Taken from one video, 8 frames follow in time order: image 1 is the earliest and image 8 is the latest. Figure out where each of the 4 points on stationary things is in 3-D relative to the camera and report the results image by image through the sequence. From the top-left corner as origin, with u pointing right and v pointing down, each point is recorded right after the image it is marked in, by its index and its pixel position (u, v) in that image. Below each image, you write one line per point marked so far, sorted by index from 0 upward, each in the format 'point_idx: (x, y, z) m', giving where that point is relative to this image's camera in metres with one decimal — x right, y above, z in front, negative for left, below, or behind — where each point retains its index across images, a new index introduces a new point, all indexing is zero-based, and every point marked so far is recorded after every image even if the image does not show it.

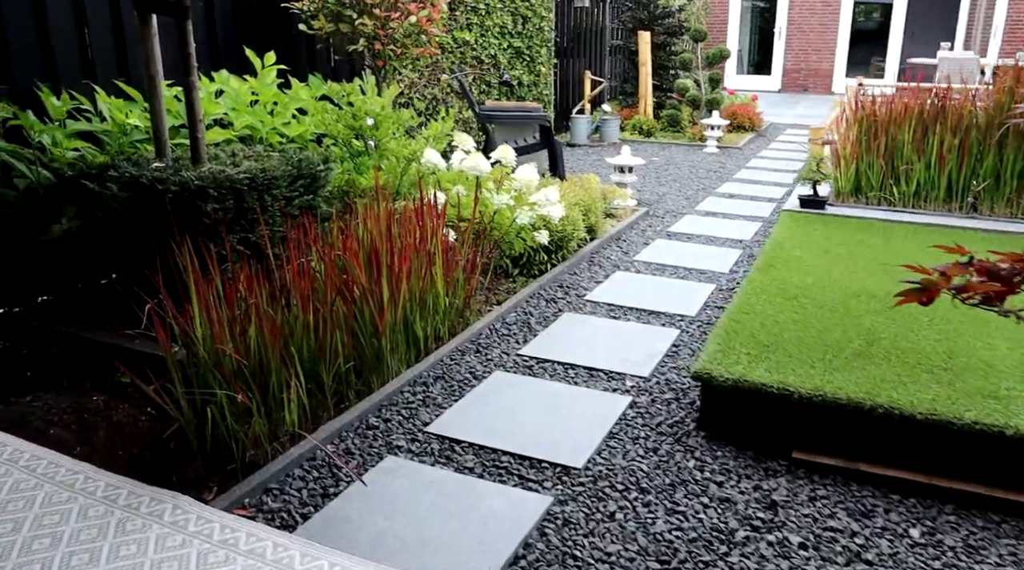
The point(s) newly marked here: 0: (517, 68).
0: (0.0, +2.3, +8.9) m
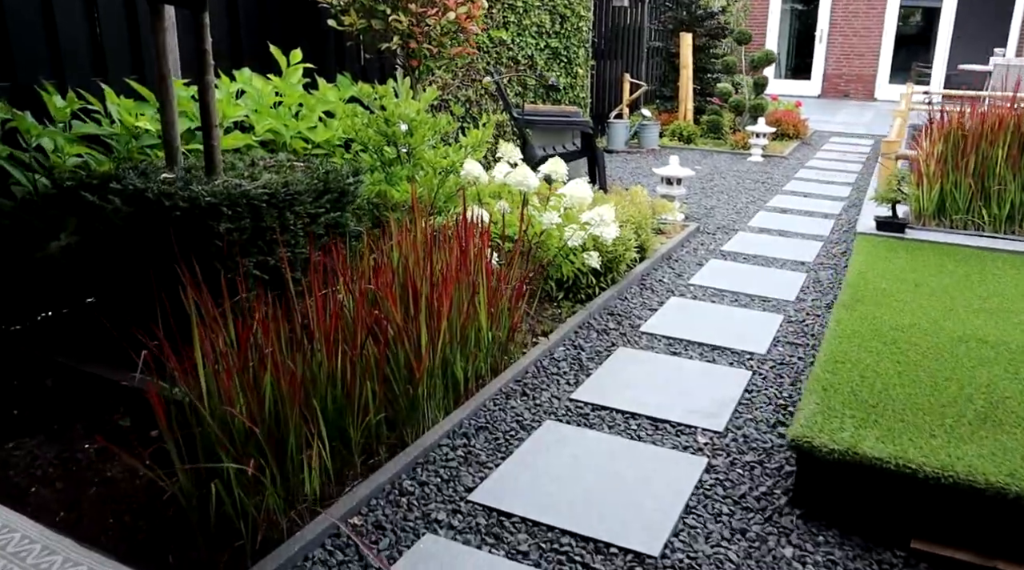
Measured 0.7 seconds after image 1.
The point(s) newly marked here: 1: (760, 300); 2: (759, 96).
0: (+0.4, +2.1, +8.4) m
1: (+1.2, -0.1, +4.1) m
2: (+2.9, +2.2, +9.9) m
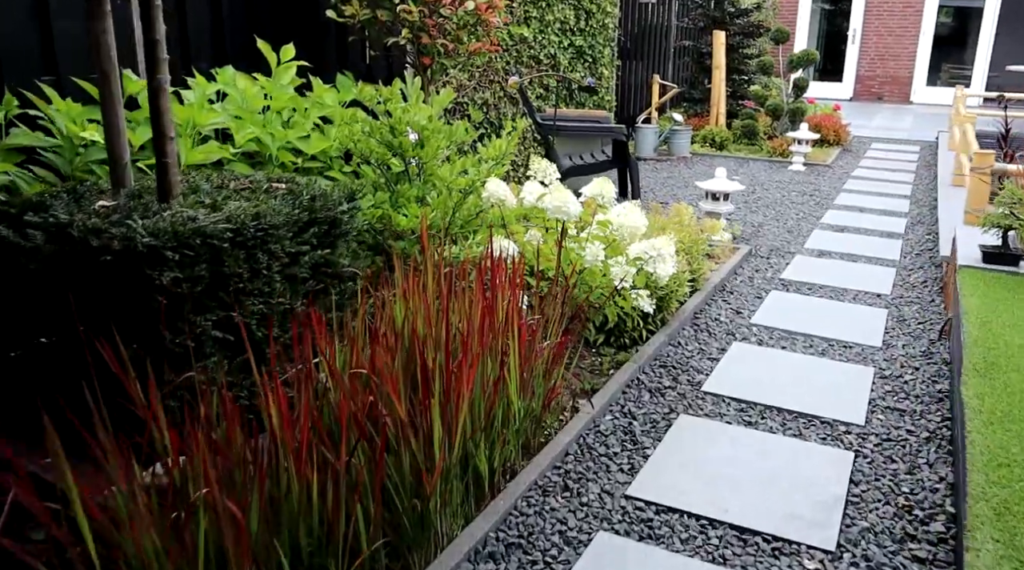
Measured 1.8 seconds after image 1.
0: (+0.6, +2.0, +7.8) m
1: (+1.3, -0.2, +3.4) m
2: (+3.1, +2.0, +9.2) m
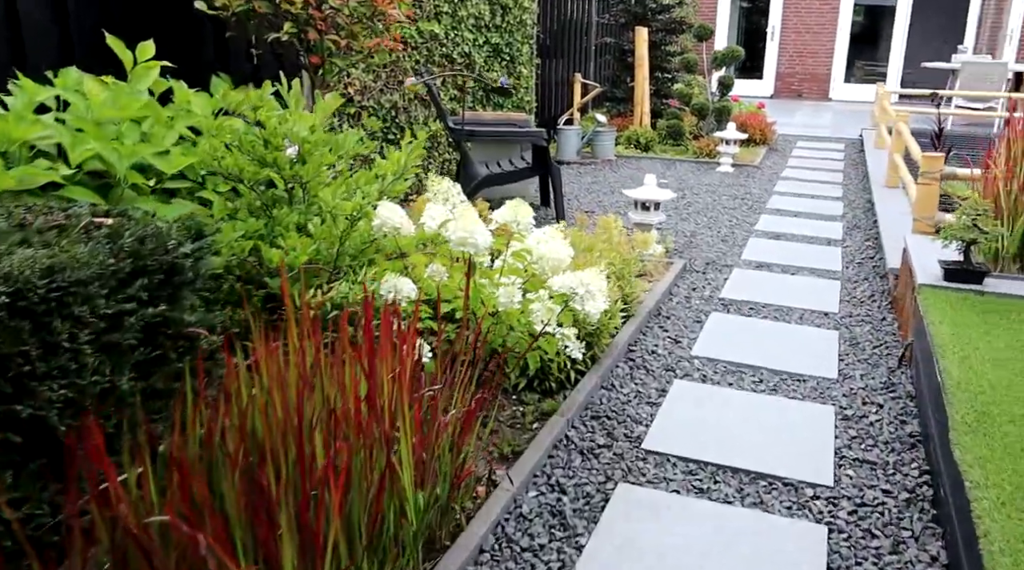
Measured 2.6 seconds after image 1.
0: (-0.2, +1.9, +7.3) m
1: (+1.0, -0.3, +3.0) m
2: (+2.2, +2.0, +8.9) m
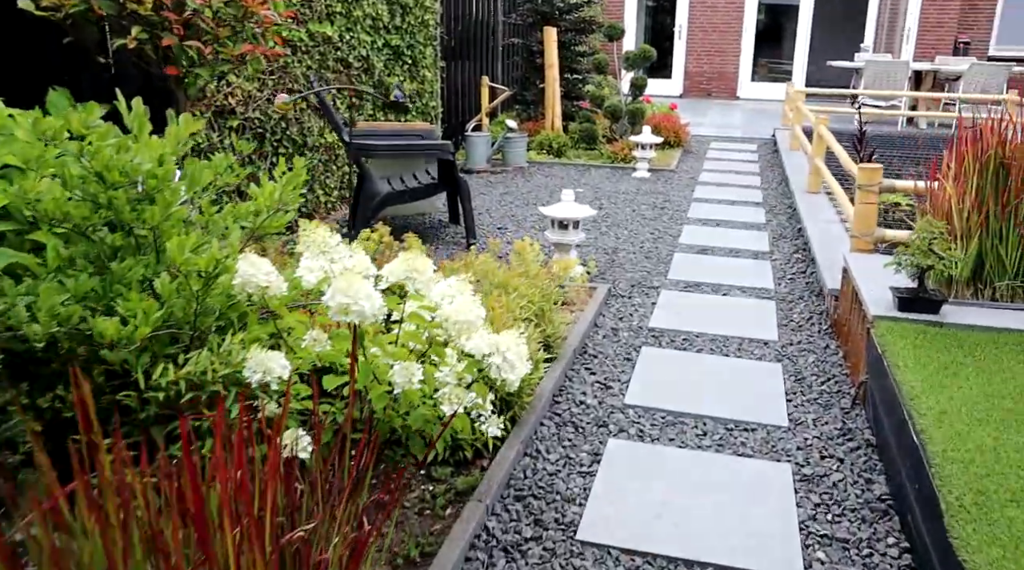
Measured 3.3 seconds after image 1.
0: (-0.9, +1.7, +6.8) m
1: (+0.7, -0.5, +2.7) m
2: (+1.2, +1.9, +8.6) m
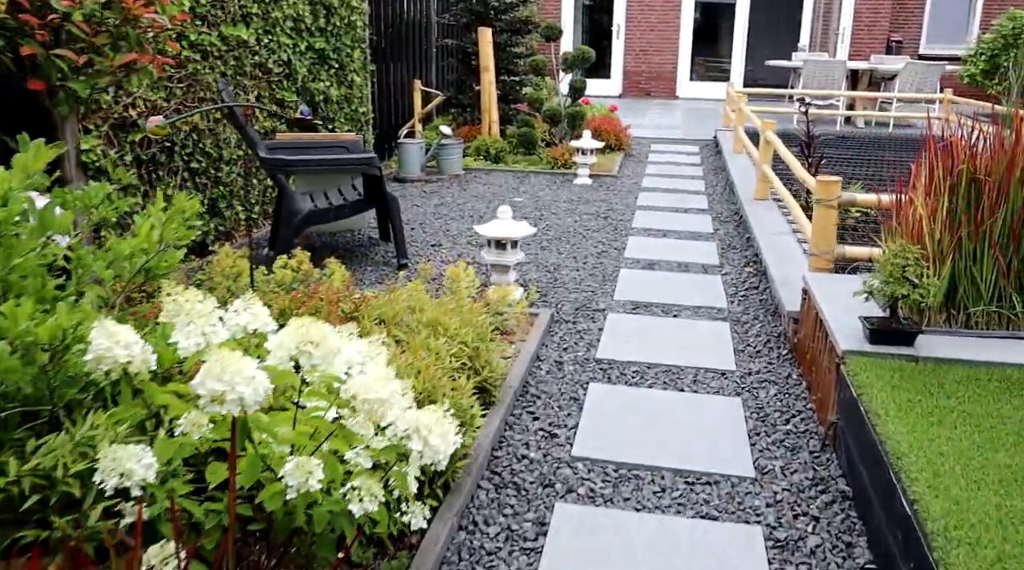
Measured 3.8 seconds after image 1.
0: (-1.4, +1.6, +6.4) m
1: (+0.5, -0.6, +2.4) m
2: (+0.6, +1.8, +8.4) m
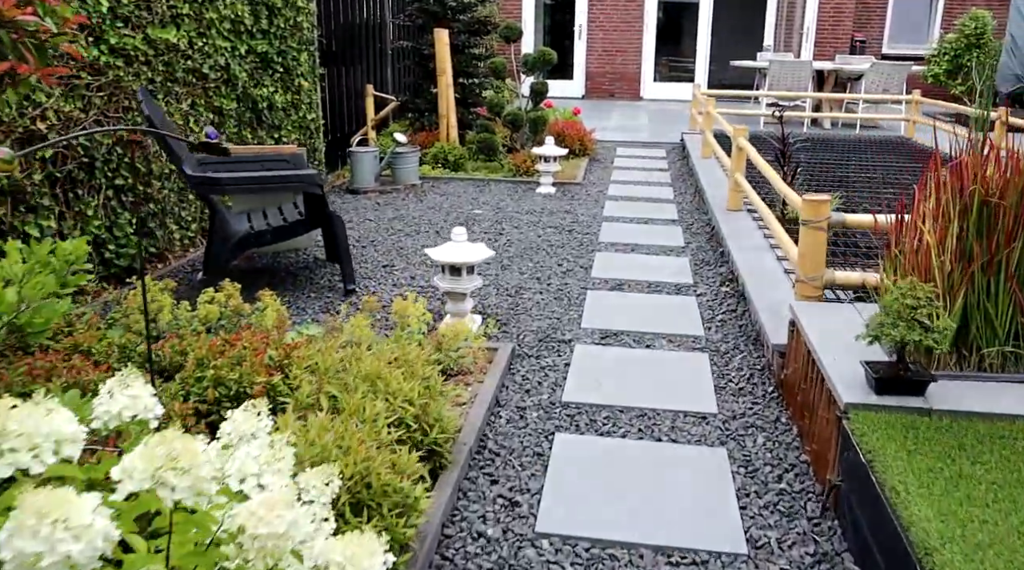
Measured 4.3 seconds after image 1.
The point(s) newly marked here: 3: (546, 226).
0: (-1.7, +1.4, +5.9) m
1: (+0.4, -0.7, +2.0) m
2: (+0.2, +1.7, +8.0) m
3: (+0.2, +0.4, +5.6) m
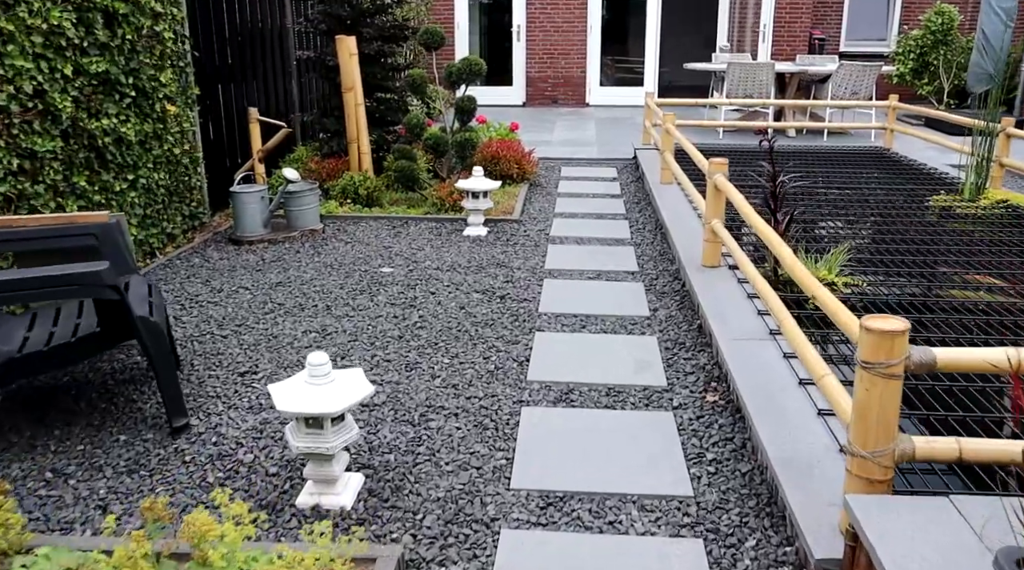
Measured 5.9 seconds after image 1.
0: (-2.2, +0.9, +4.6) m
1: (+0.2, -1.1, +0.9) m
2: (-0.4, +1.3, +6.8) m
3: (-0.2, 0.0, +4.4) m
